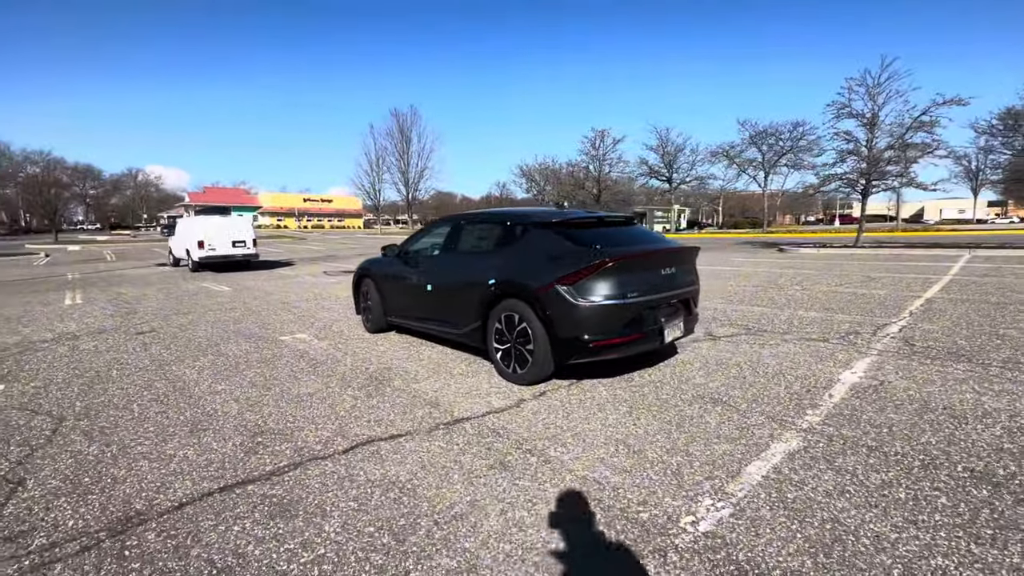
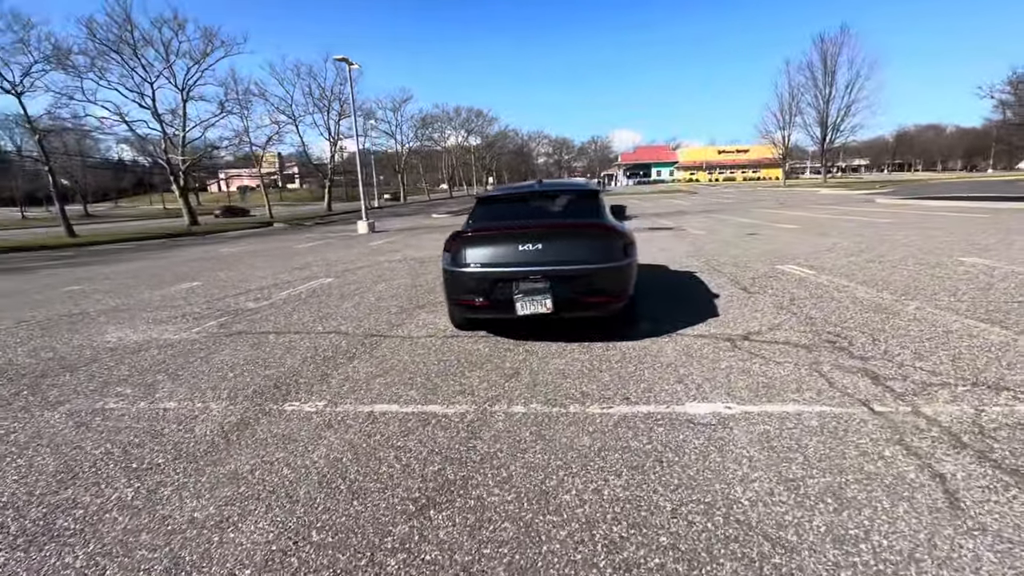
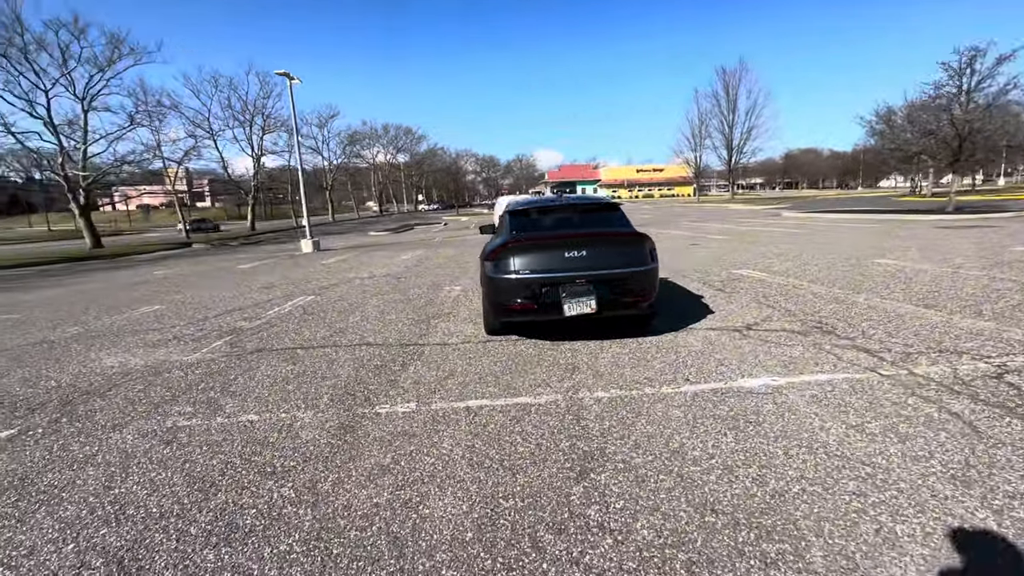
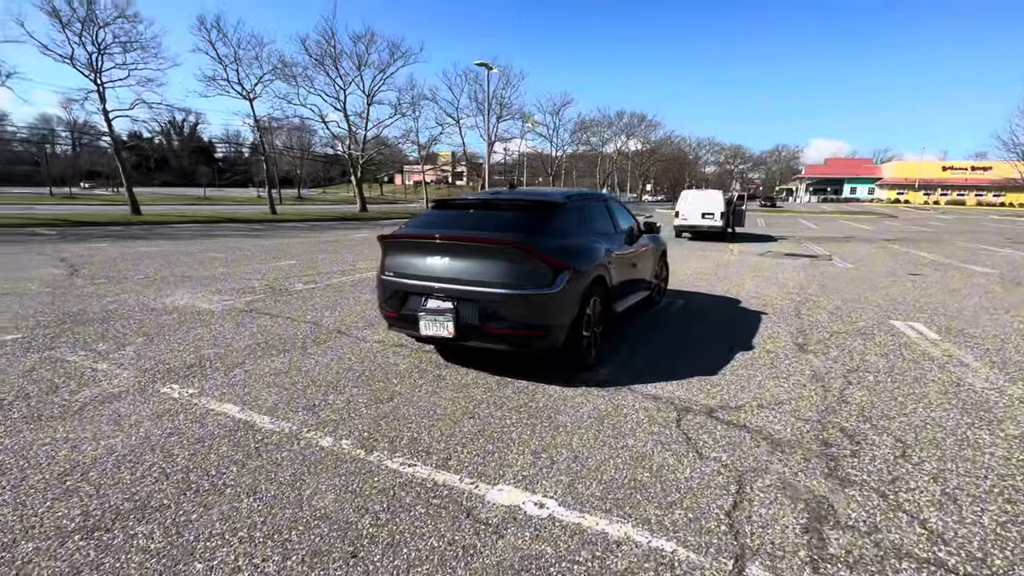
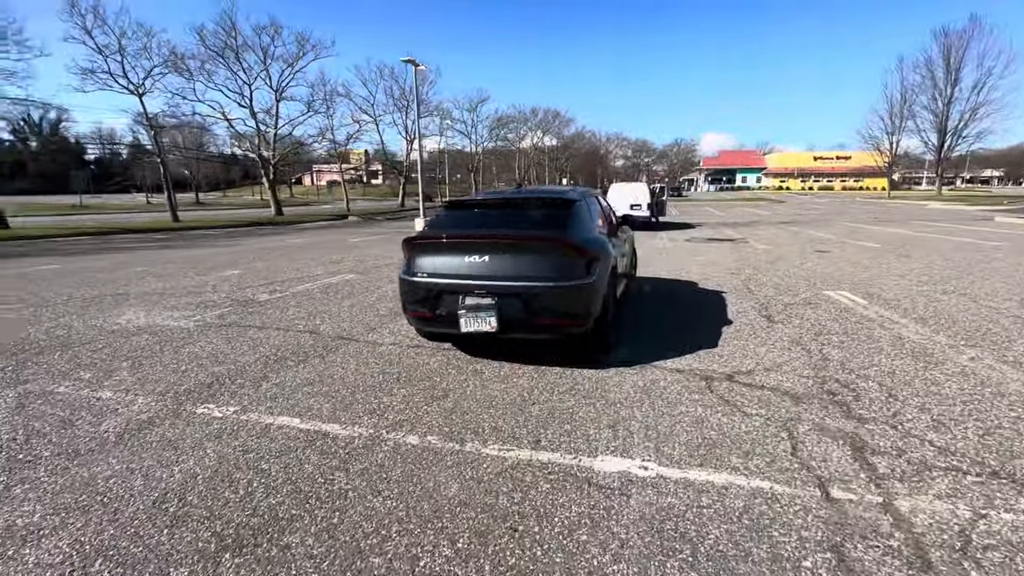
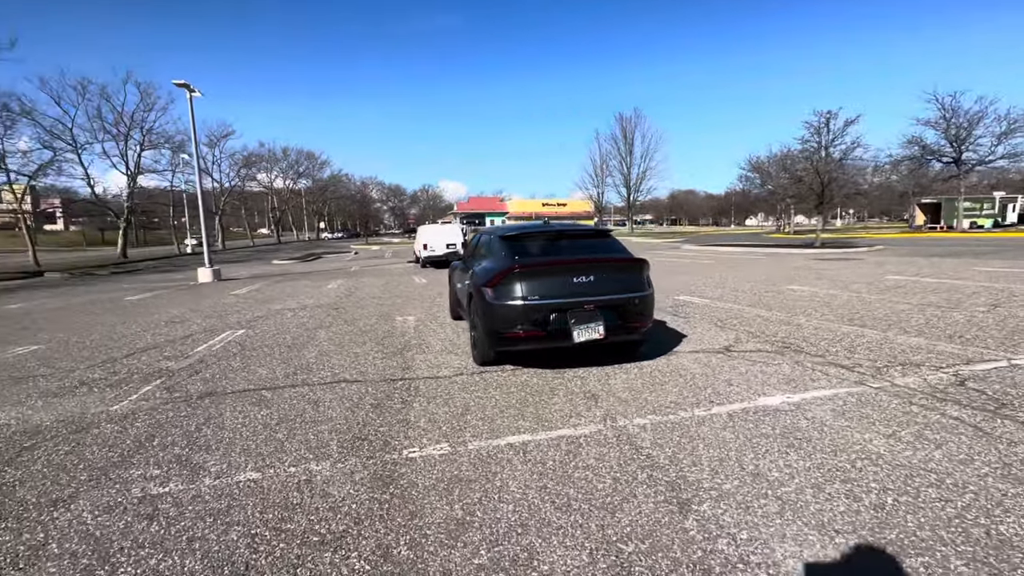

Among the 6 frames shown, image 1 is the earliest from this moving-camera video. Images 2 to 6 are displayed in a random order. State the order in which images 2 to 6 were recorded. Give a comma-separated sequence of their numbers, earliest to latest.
6, 3, 2, 5, 4
